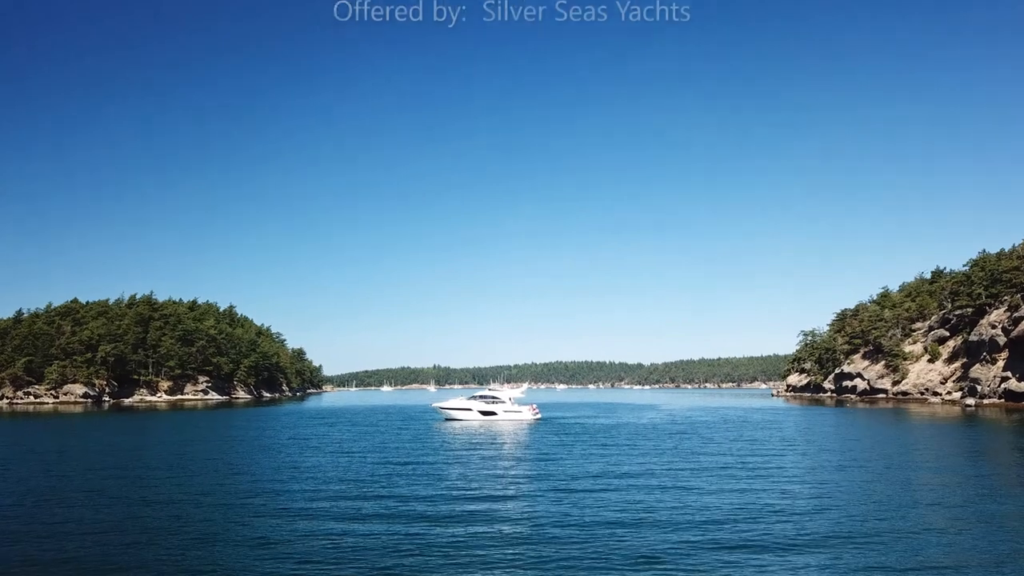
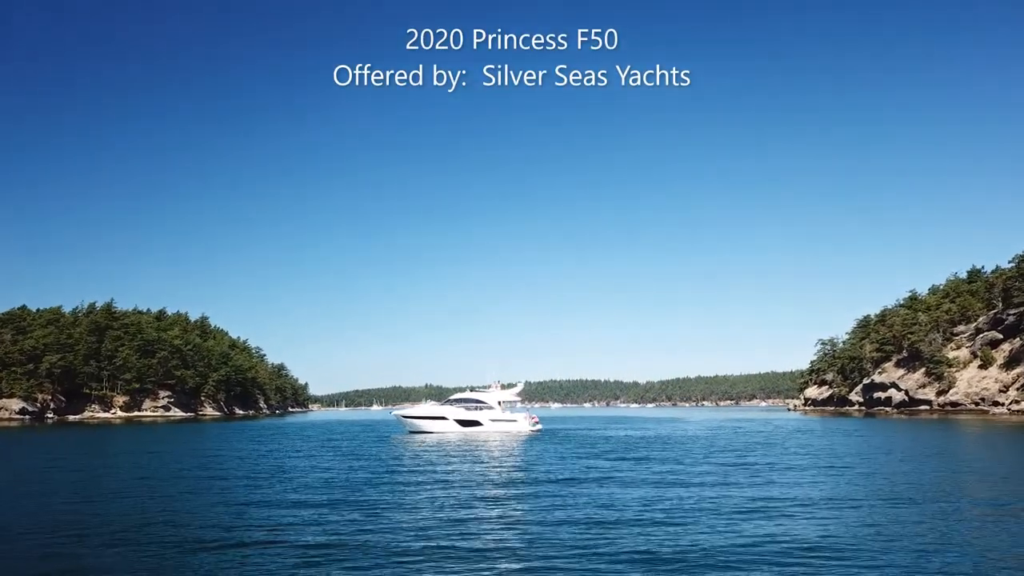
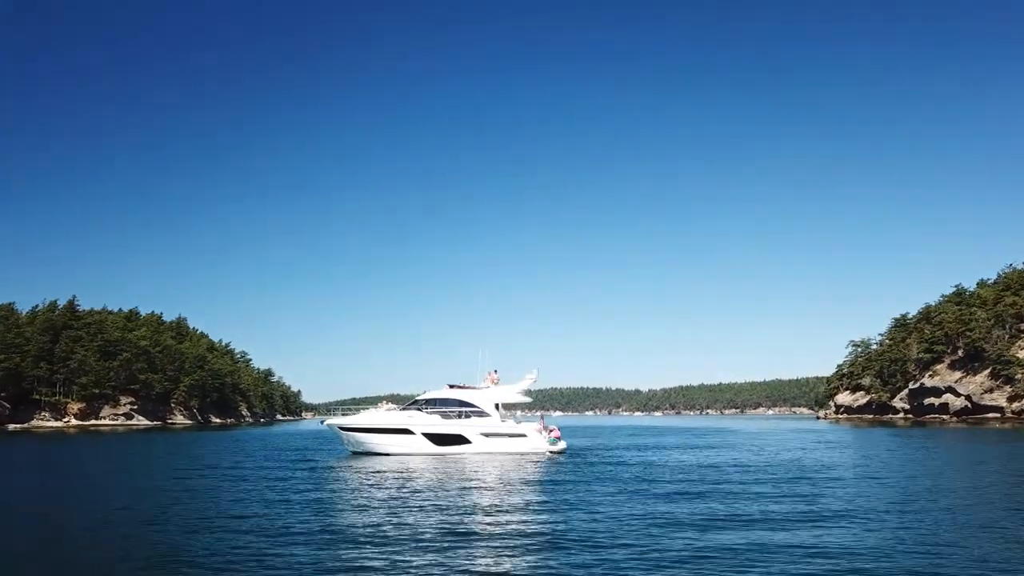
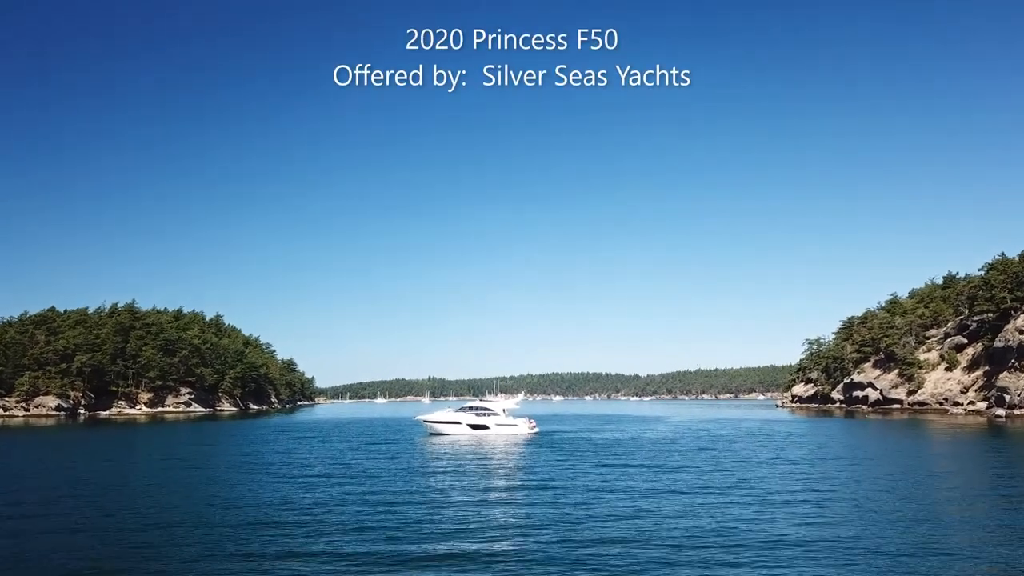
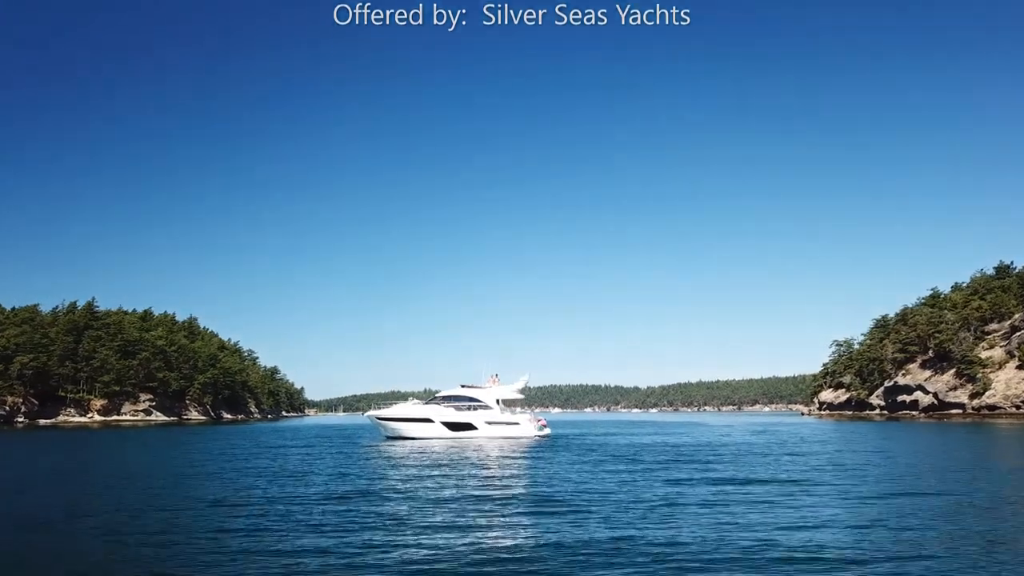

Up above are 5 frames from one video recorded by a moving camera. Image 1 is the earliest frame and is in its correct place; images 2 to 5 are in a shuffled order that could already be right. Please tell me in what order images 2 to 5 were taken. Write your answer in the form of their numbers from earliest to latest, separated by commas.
4, 2, 5, 3
